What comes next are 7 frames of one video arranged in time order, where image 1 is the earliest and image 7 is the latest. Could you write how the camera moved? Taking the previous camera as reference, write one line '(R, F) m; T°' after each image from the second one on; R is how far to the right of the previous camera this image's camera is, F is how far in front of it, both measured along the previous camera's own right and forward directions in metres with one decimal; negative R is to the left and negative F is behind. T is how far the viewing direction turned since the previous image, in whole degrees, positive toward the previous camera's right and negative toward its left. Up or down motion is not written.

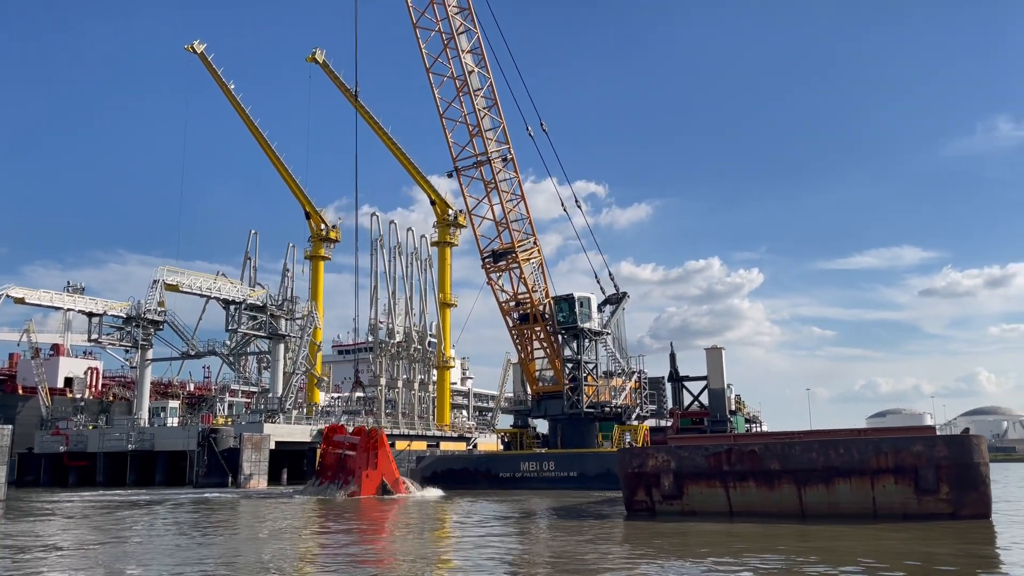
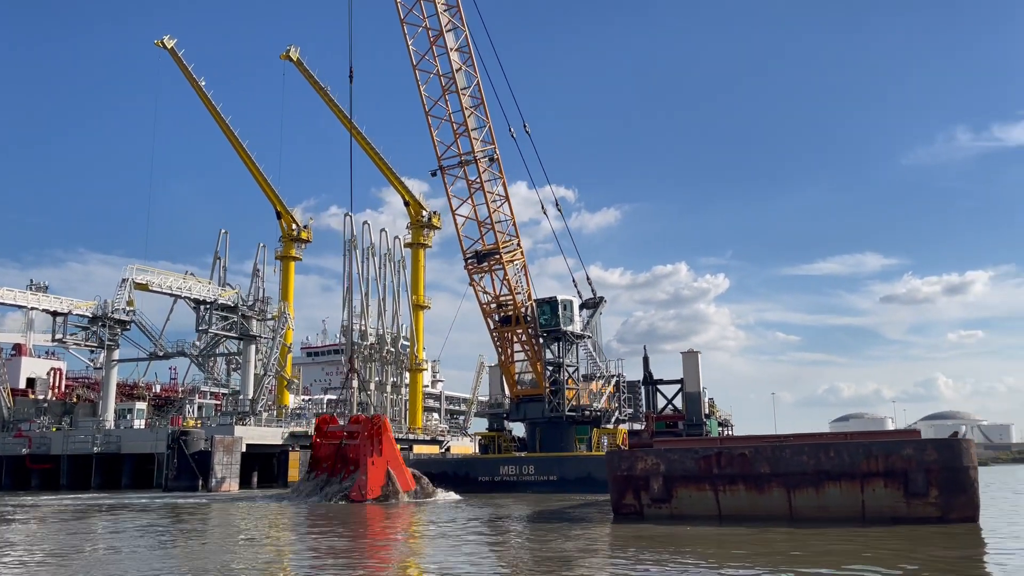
(-0.3, +0.3) m; +2°
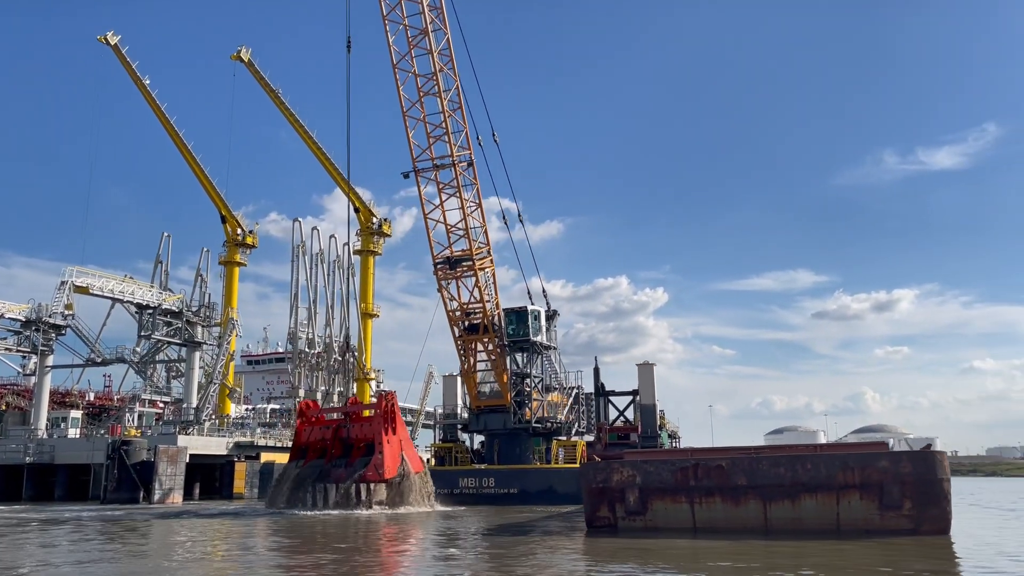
(-0.6, +0.4) m; +4°
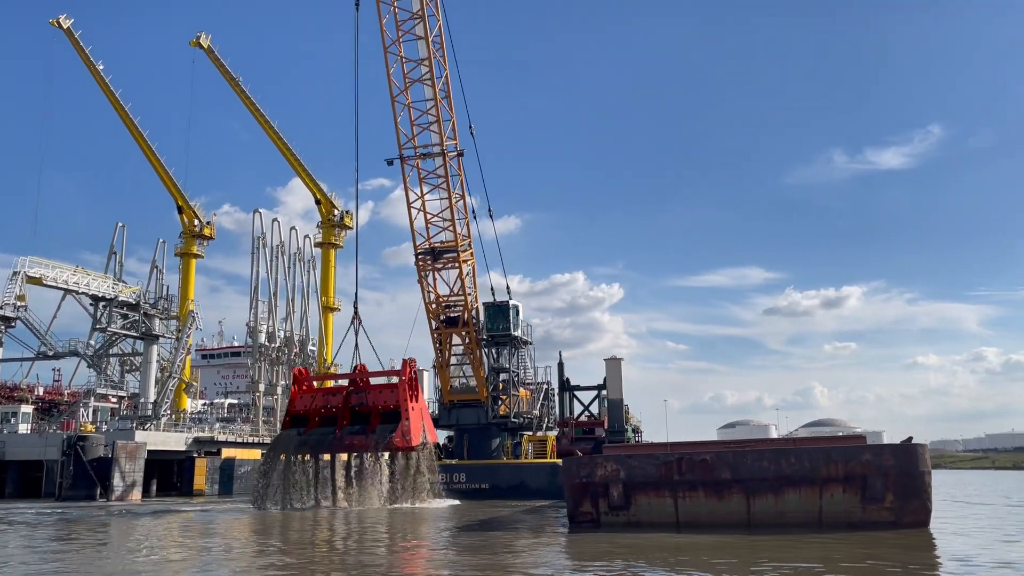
(-0.4, +0.3) m; +3°
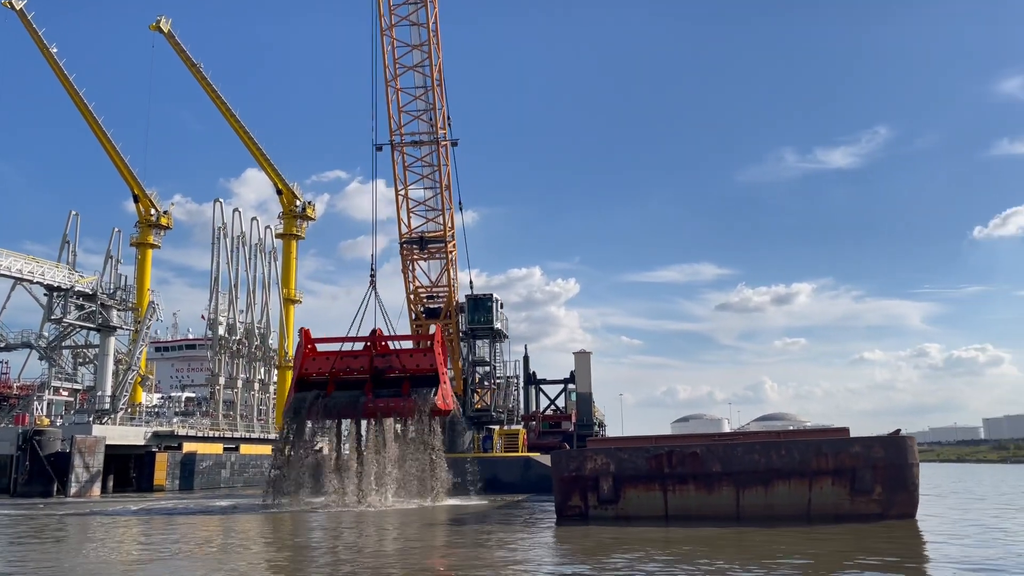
(-0.5, +0.3) m; +3°
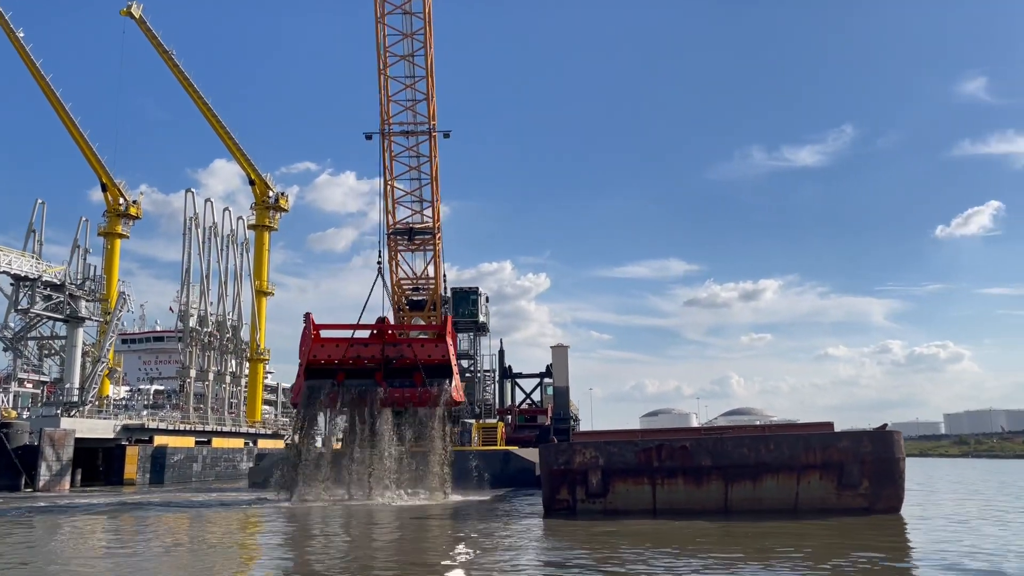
(-0.3, +0.2) m; +2°
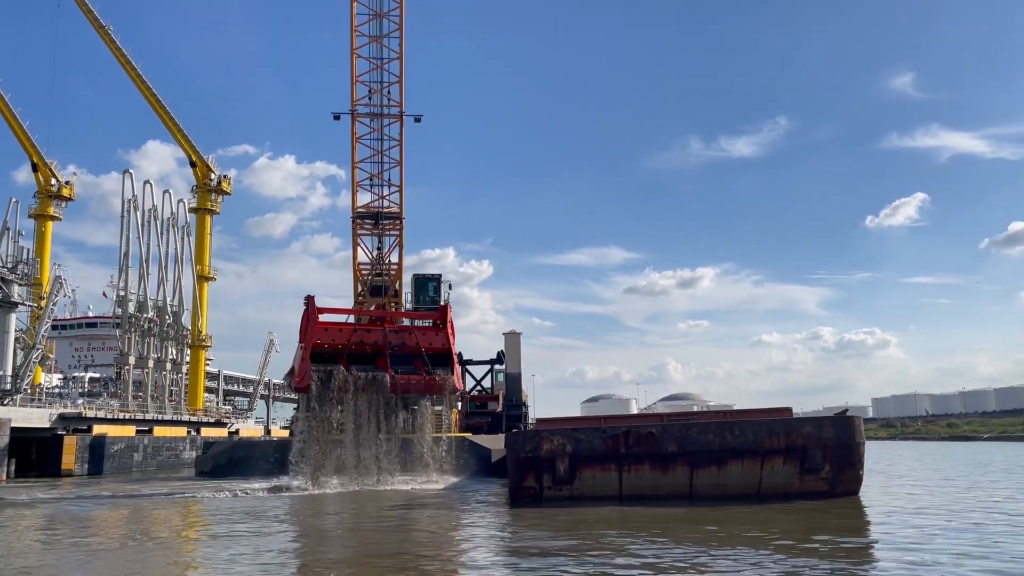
(-0.4, +0.2) m; +4°
